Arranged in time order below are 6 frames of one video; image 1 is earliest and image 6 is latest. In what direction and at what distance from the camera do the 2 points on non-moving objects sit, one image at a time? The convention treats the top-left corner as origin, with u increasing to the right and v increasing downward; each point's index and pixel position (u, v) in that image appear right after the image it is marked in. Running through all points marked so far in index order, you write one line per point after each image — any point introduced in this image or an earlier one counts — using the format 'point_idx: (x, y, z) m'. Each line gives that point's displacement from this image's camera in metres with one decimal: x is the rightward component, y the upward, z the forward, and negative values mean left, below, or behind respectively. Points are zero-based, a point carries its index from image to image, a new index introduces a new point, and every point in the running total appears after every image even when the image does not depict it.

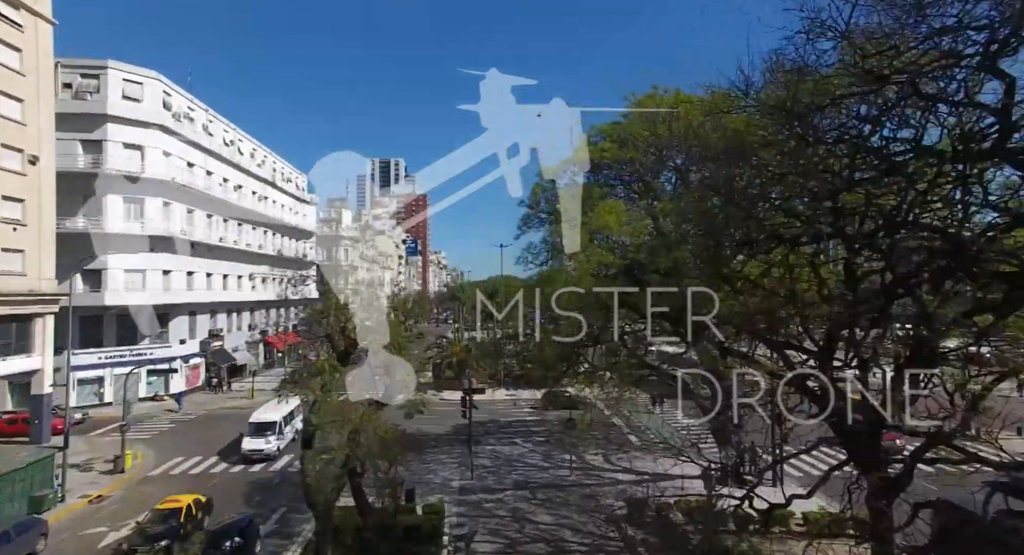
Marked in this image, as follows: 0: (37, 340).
0: (-16.5, -2.2, +19.2) m
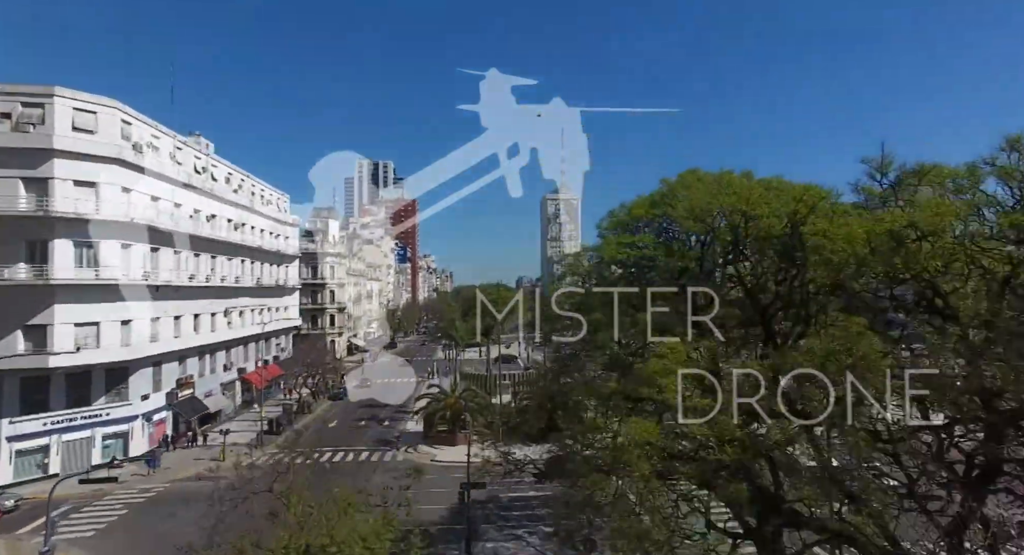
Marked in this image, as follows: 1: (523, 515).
0: (-16.3, -4.4, +16.2) m
1: (+0.4, -8.4, +19.6) m
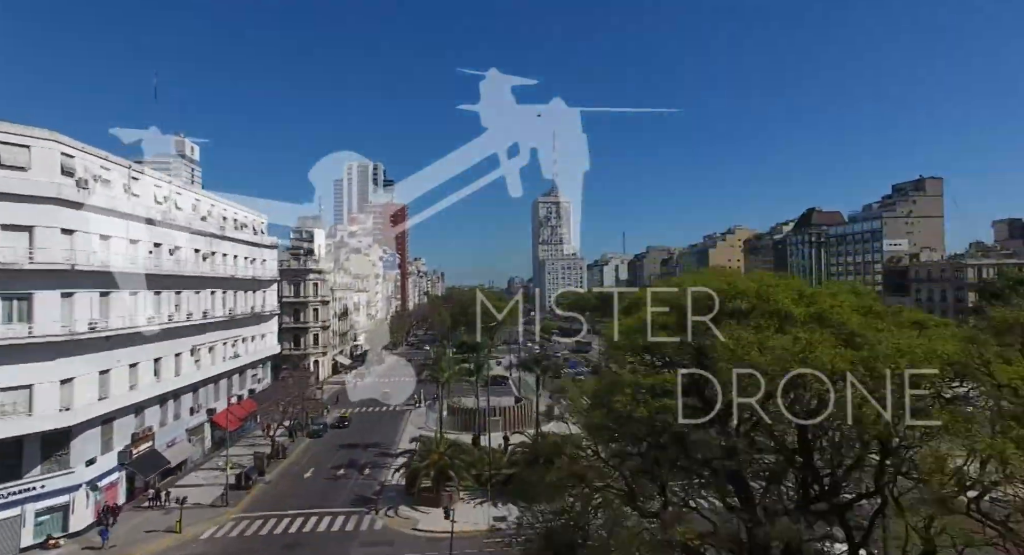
0: (-16.6, -6.5, +13.4) m
1: (+0.1, -10.5, +17.1) m
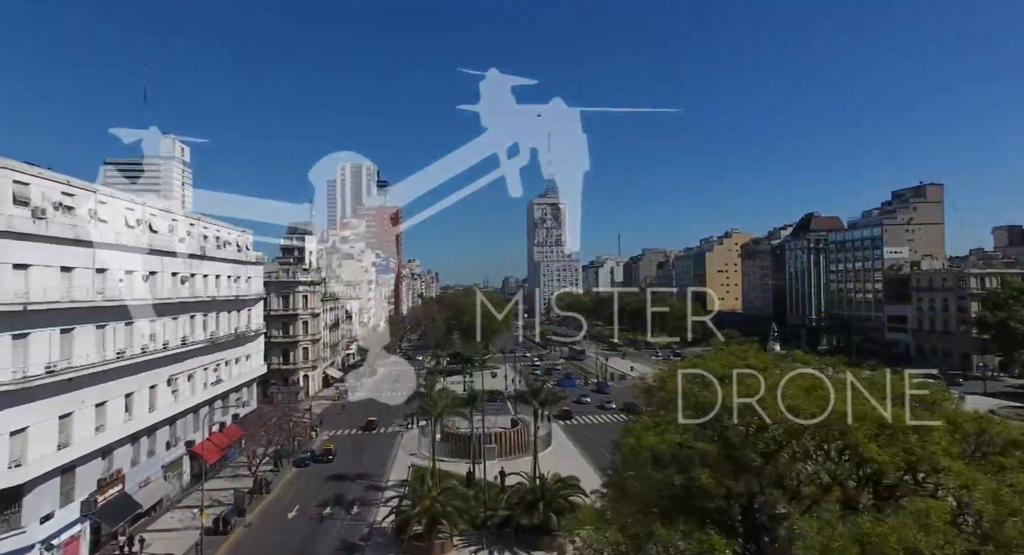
0: (-16.6, -7.9, +11.5) m
1: (+0.1, -11.9, +15.3) m
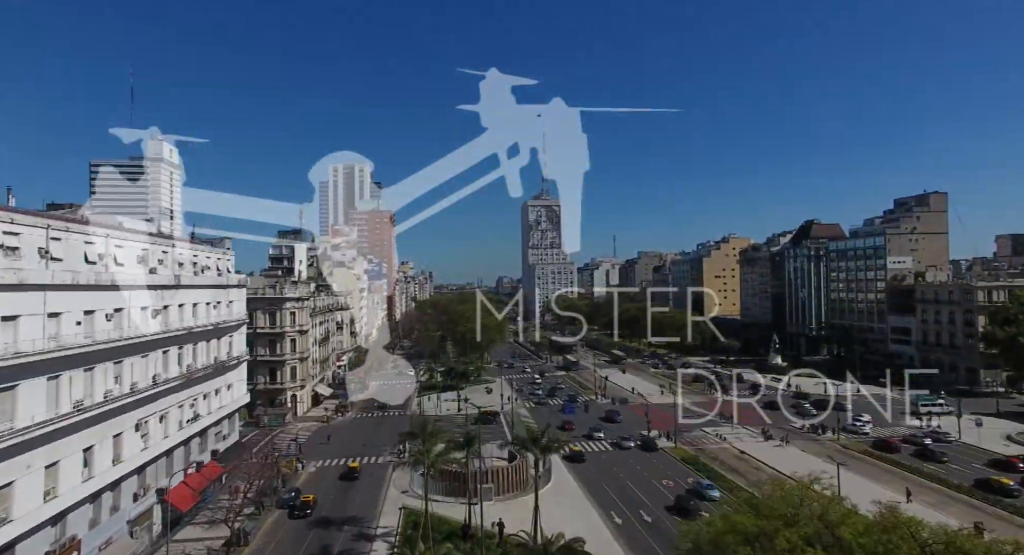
0: (-16.4, -9.8, +8.9) m
1: (+0.2, -13.8, +12.9) m
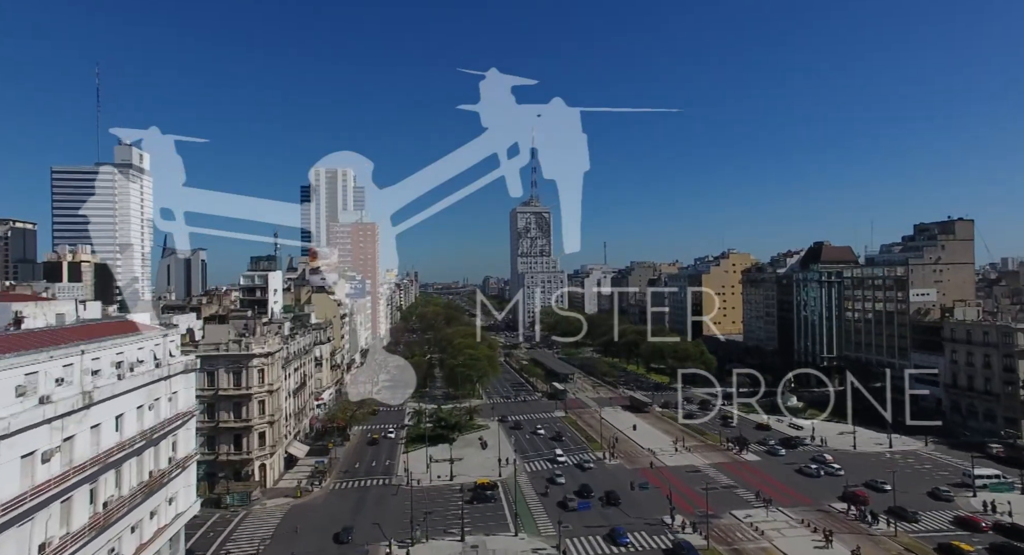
0: (-15.1, -15.0, +1.0) m
1: (+1.5, -19.0, +5.4) m
